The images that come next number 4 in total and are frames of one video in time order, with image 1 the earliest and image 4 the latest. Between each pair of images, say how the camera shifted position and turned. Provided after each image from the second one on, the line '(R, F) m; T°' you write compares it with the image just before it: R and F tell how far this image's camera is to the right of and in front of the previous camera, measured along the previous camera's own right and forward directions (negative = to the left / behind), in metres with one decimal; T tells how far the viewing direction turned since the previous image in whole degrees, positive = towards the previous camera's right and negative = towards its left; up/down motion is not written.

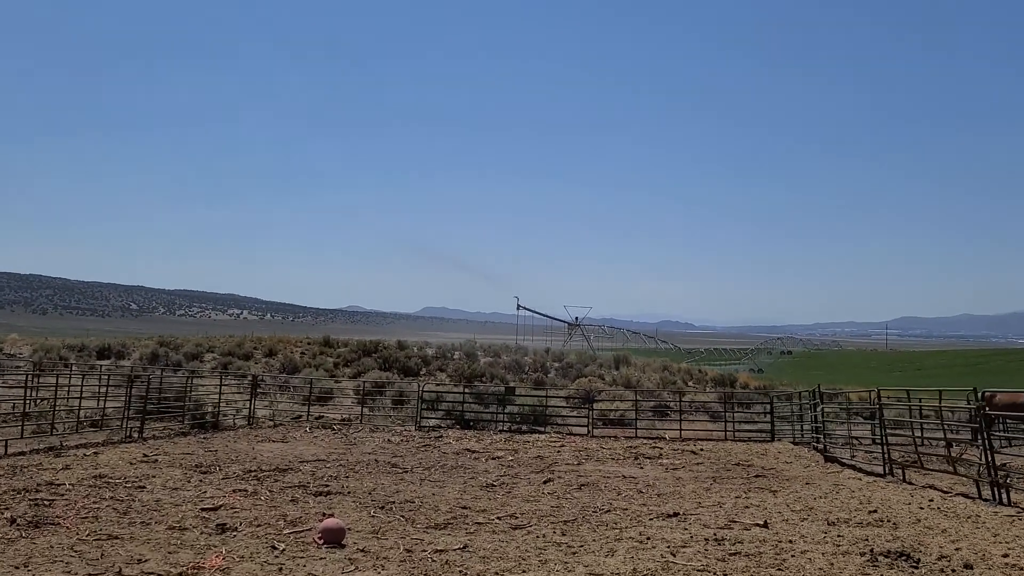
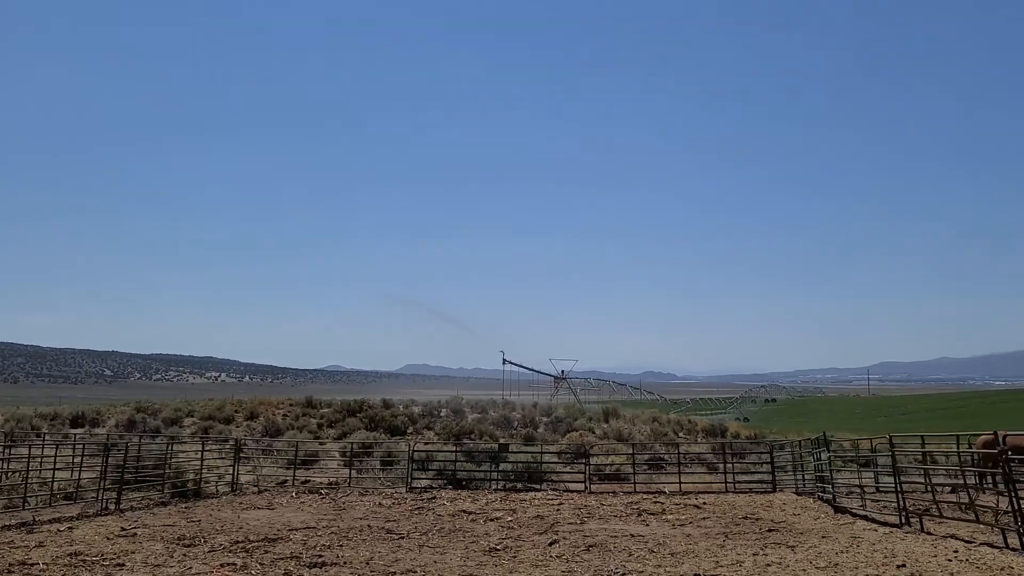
(-0.2, +0.3) m; +1°
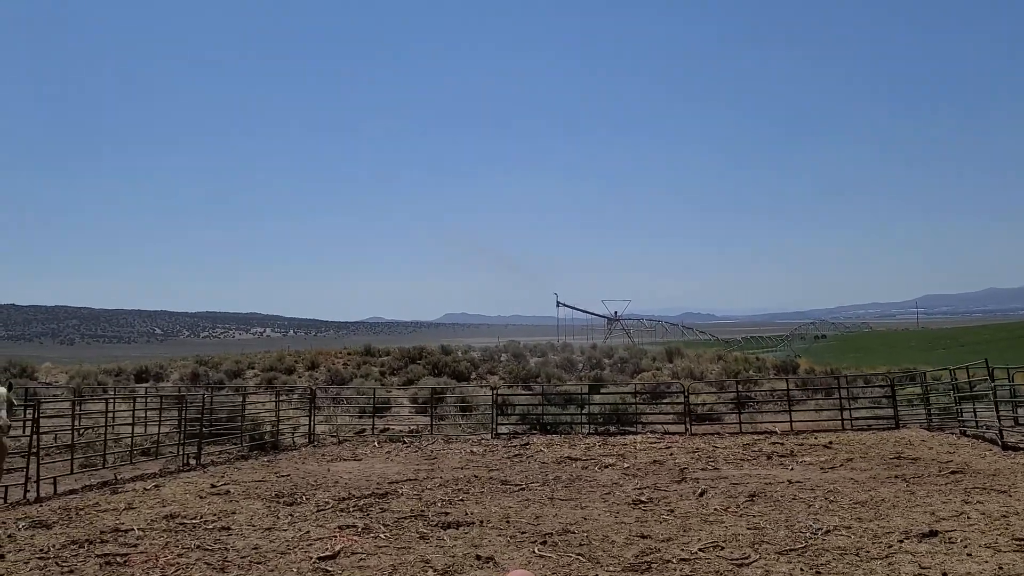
(-0.9, +1.2) m; -3°
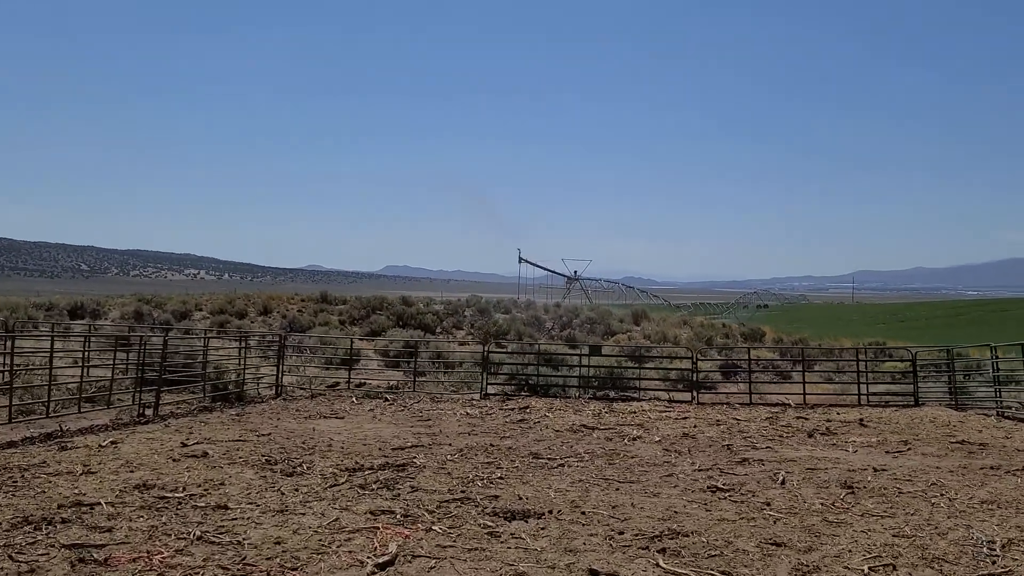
(-0.9, +1.4) m; +4°
